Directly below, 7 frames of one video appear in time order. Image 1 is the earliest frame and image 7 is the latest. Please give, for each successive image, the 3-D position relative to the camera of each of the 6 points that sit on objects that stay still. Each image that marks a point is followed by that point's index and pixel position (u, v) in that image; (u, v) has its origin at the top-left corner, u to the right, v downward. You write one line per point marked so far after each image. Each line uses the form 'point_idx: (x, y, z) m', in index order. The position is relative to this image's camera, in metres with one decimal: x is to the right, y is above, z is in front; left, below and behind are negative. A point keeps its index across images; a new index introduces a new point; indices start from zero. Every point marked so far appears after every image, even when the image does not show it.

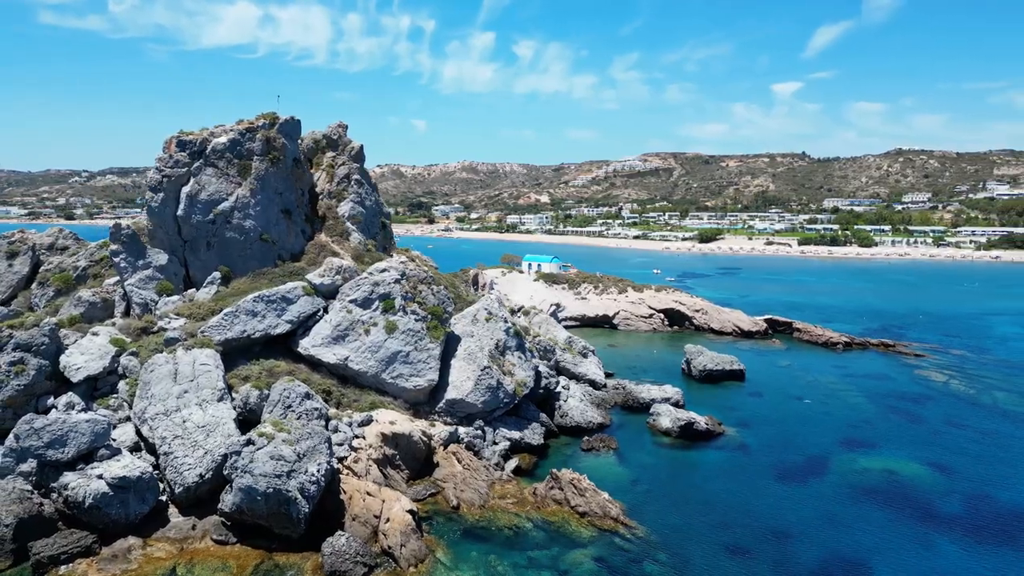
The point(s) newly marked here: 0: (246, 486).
0: (-7.4, -5.6, +20.1) m
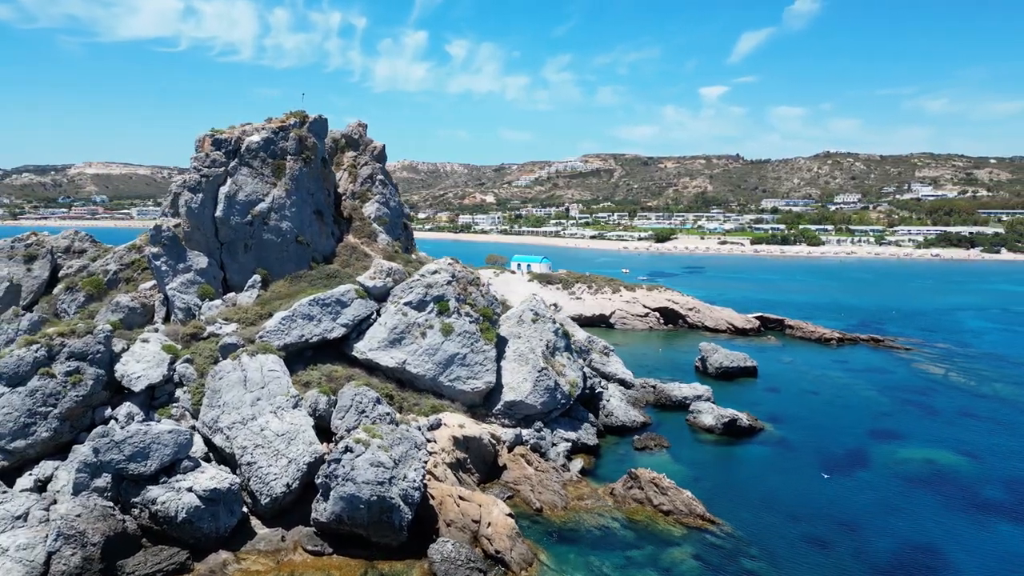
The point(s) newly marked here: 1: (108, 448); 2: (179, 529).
0: (-4.4, -5.7, +19.6) m
1: (-11.3, -4.5, +20.2) m
2: (-9.1, -6.6, +19.5) m
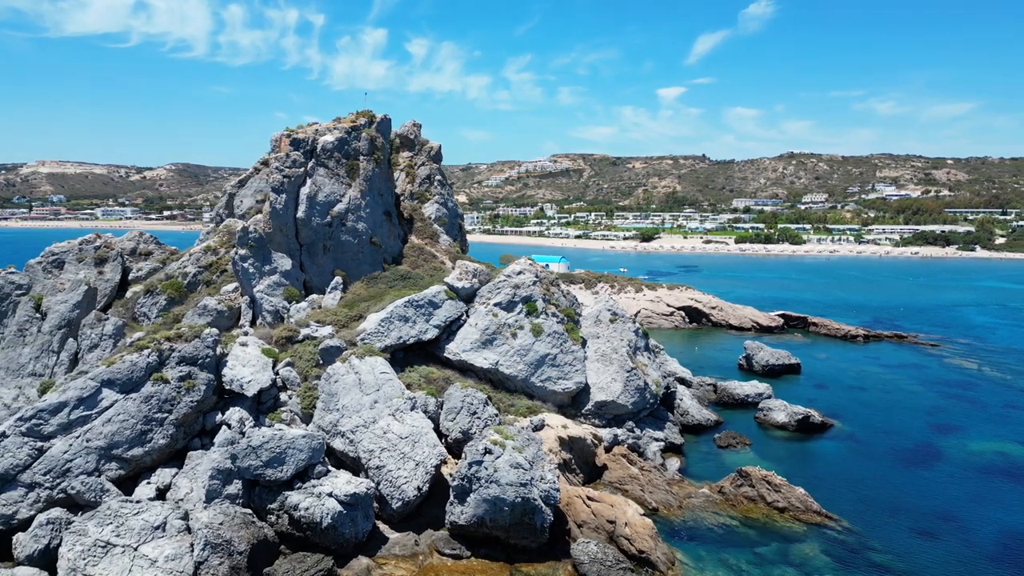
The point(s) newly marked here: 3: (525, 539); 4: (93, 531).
0: (-0.5, -5.7, +19.5) m
1: (-7.3, -4.6, +19.8) m
2: (-5.1, -6.7, +19.2) m
3: (+0.3, -7.1, +20.0) m
4: (-10.7, -6.3, +18.4) m
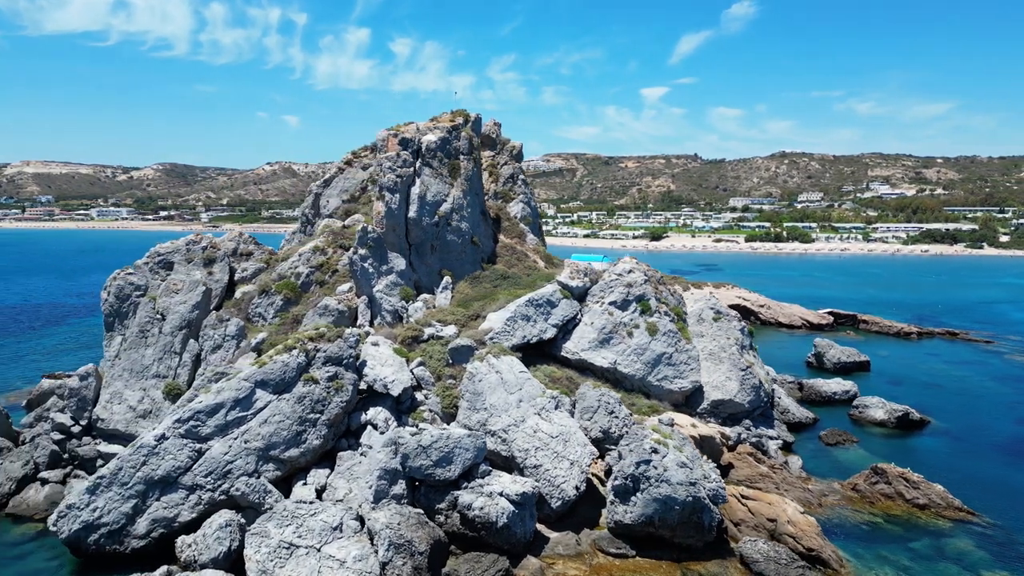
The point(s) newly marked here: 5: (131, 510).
0: (+4.2, -5.7, +19.5) m
1: (-2.7, -4.6, +19.8) m
2: (-0.5, -6.6, +19.1) m
3: (+5.0, -7.0, +20.0) m
4: (-6.1, -6.3, +18.3) m
5: (-10.7, -6.2, +20.0) m
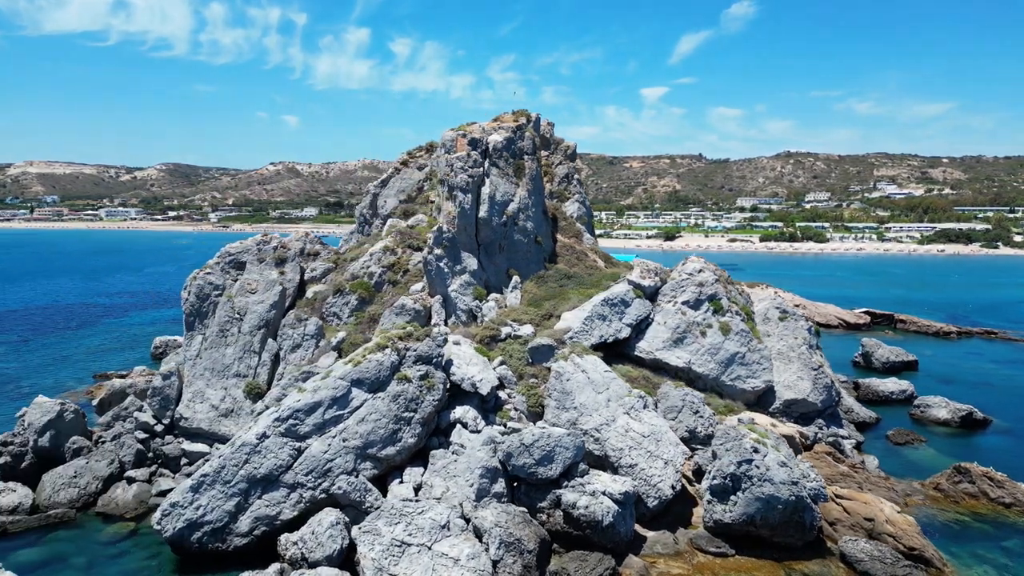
0: (+7.0, -5.7, +19.6) m
1: (+0.2, -4.6, +19.8) m
2: (+2.4, -6.6, +19.2) m
3: (+7.9, -7.0, +20.0) m
4: (-3.2, -6.3, +18.3) m
5: (-7.8, -6.2, +20.1) m
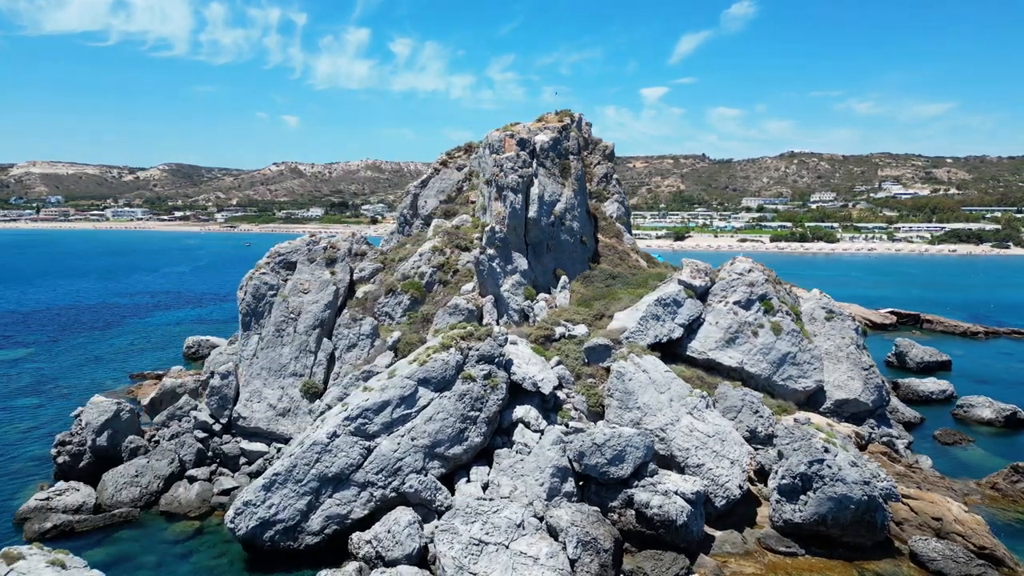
0: (+9.0, -5.7, +19.6) m
1: (+2.2, -4.6, +19.9) m
2: (+4.4, -6.6, +19.2) m
3: (+9.8, -7.0, +20.1) m
4: (-1.2, -6.3, +18.4) m
5: (-5.8, -6.2, +20.1) m
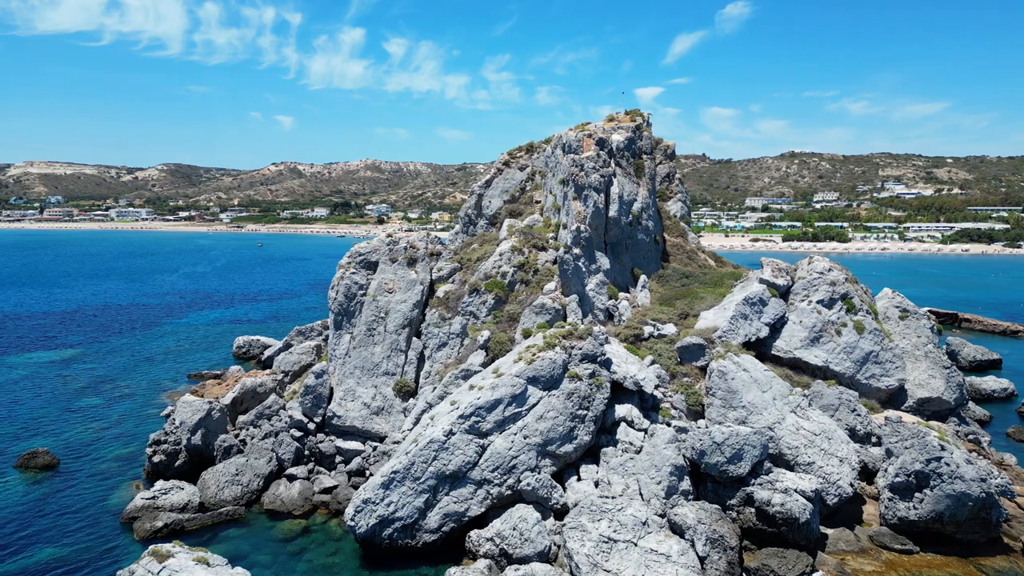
0: (+12.4, -5.6, +19.7) m
1: (+5.5, -4.5, +20.0) m
2: (+7.7, -6.6, +19.3) m
3: (+13.2, -7.0, +20.2) m
4: (+2.1, -6.2, +18.5) m
5: (-2.5, -6.2, +20.2) m
